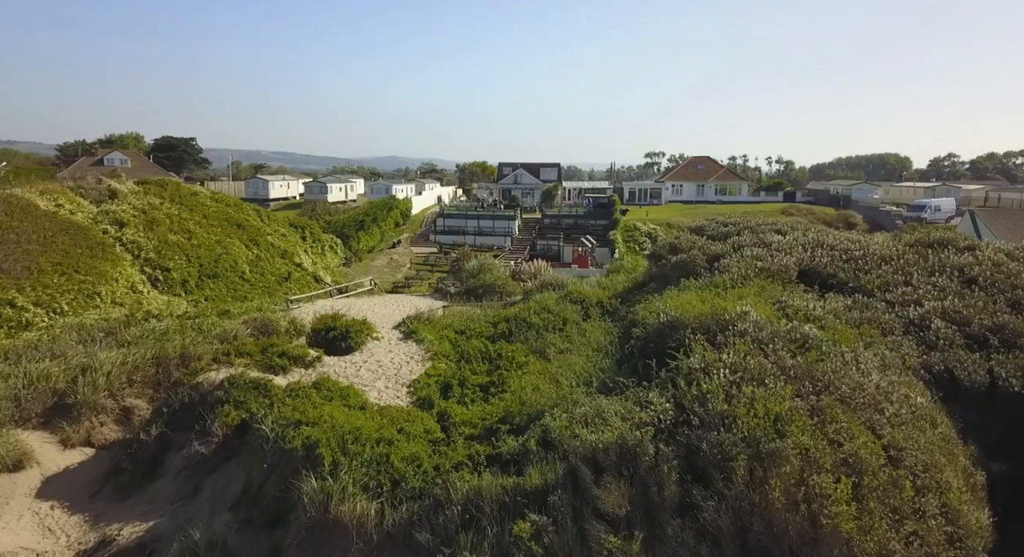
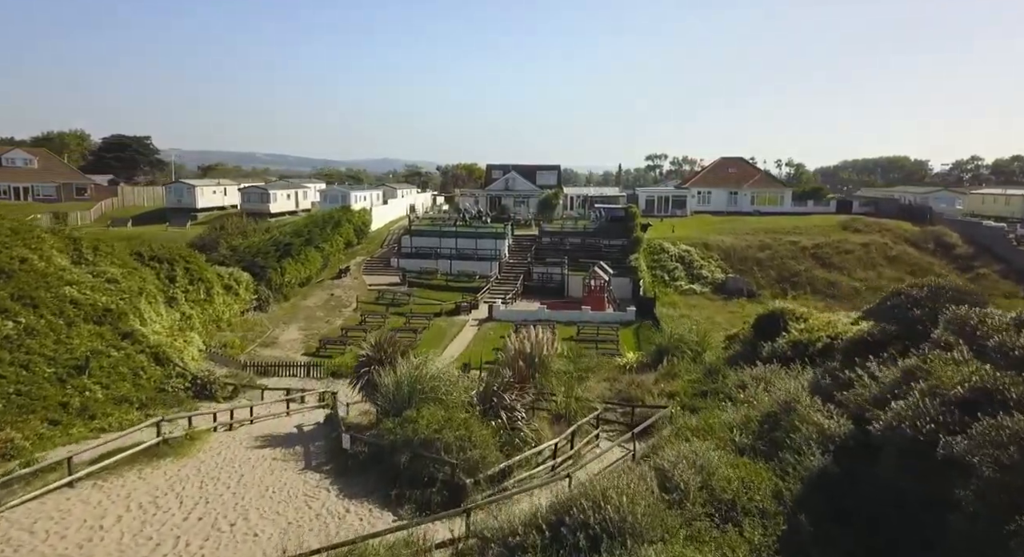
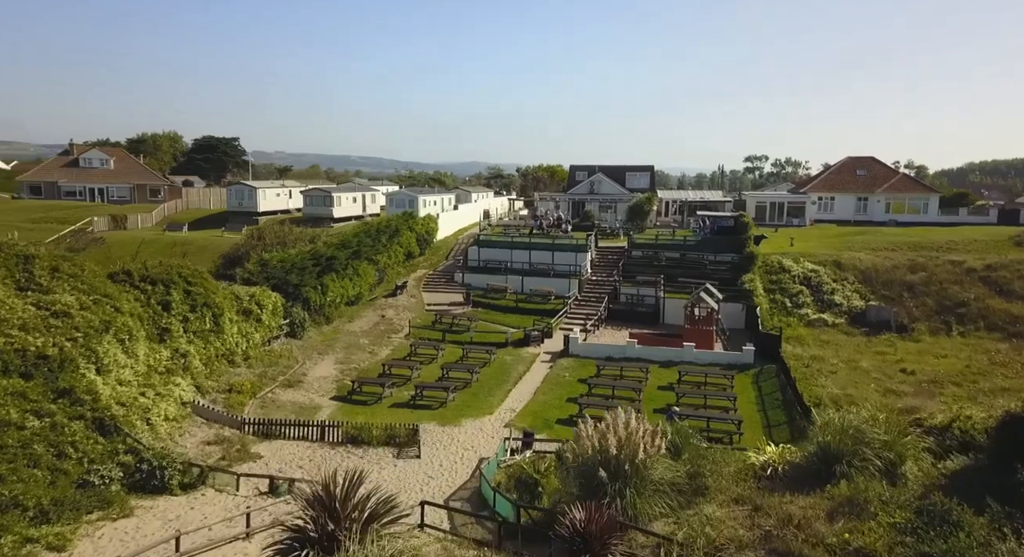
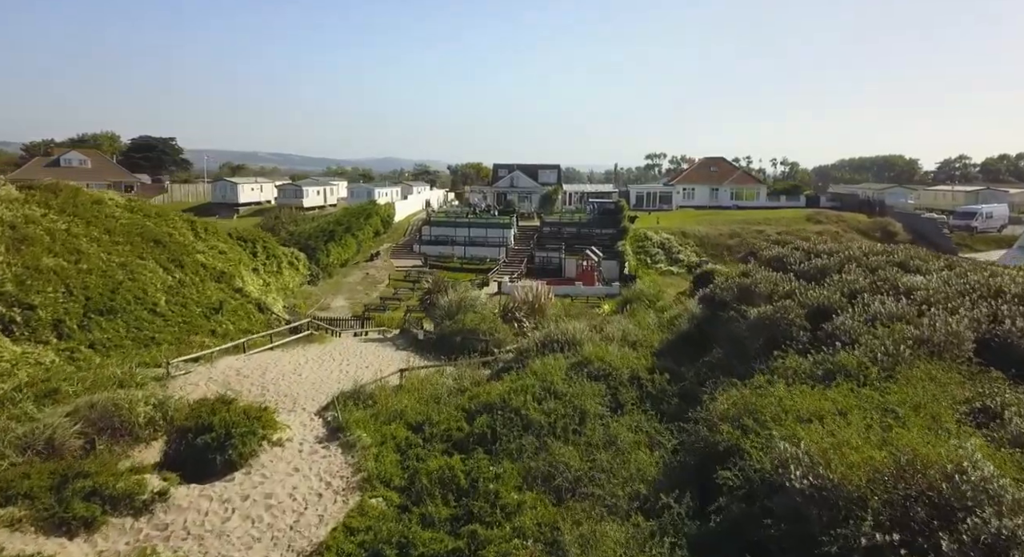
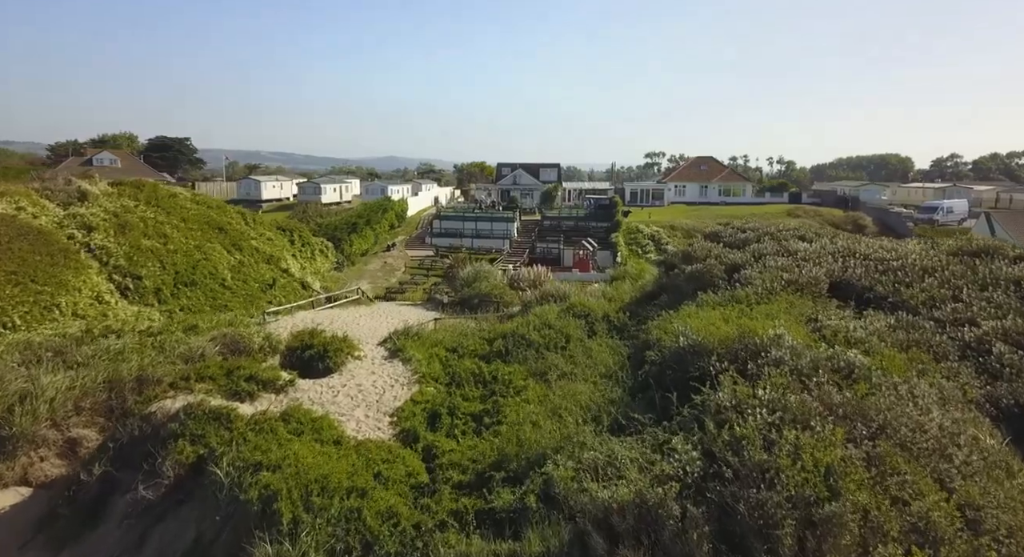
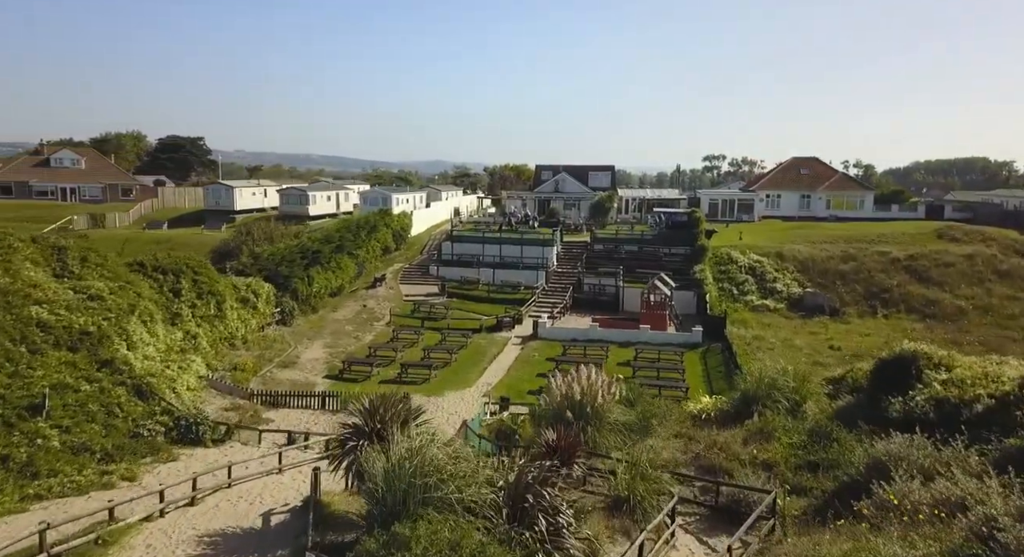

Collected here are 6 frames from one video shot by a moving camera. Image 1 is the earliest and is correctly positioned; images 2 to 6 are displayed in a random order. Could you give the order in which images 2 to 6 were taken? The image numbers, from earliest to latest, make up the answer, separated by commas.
5, 4, 2, 6, 3
